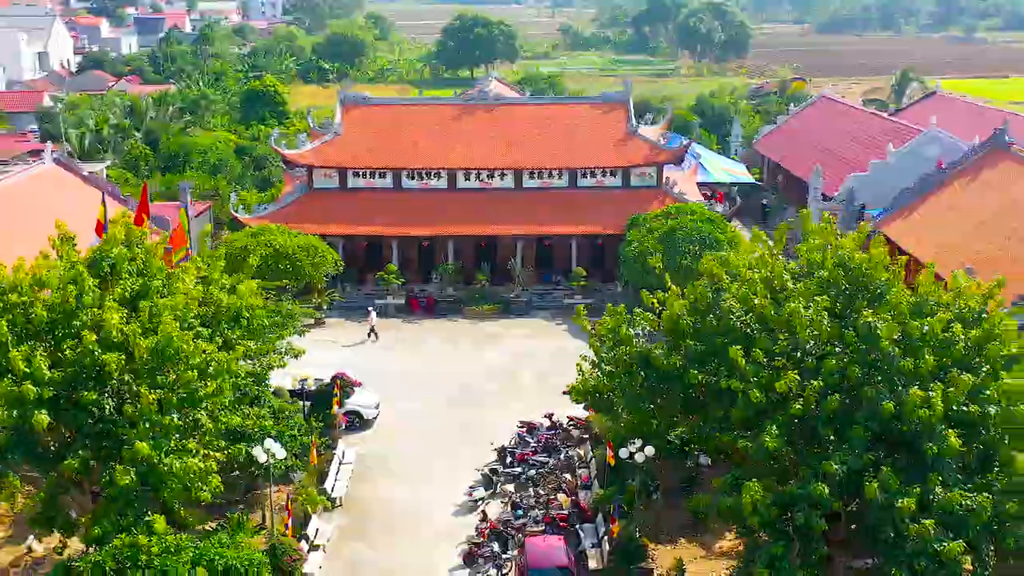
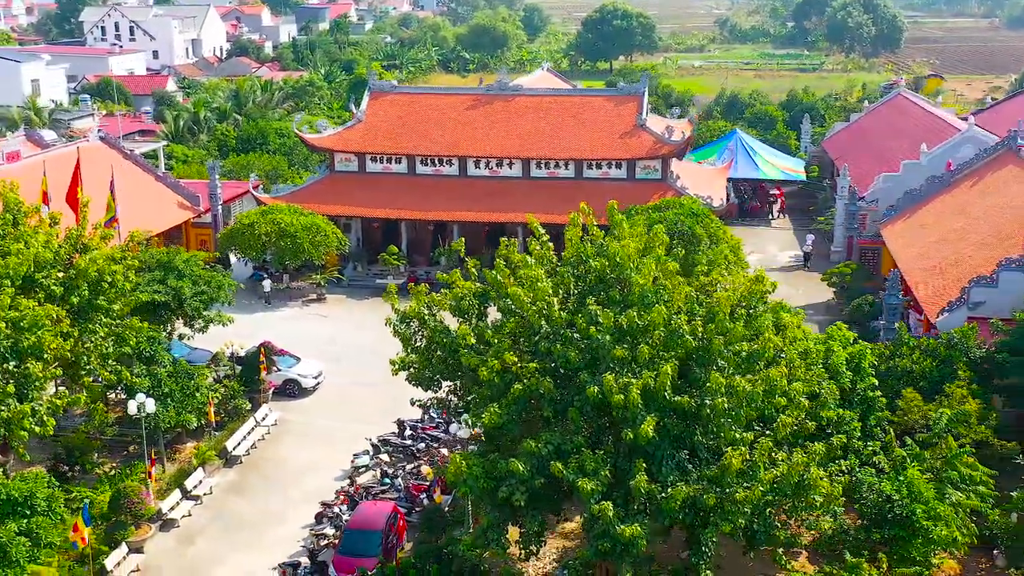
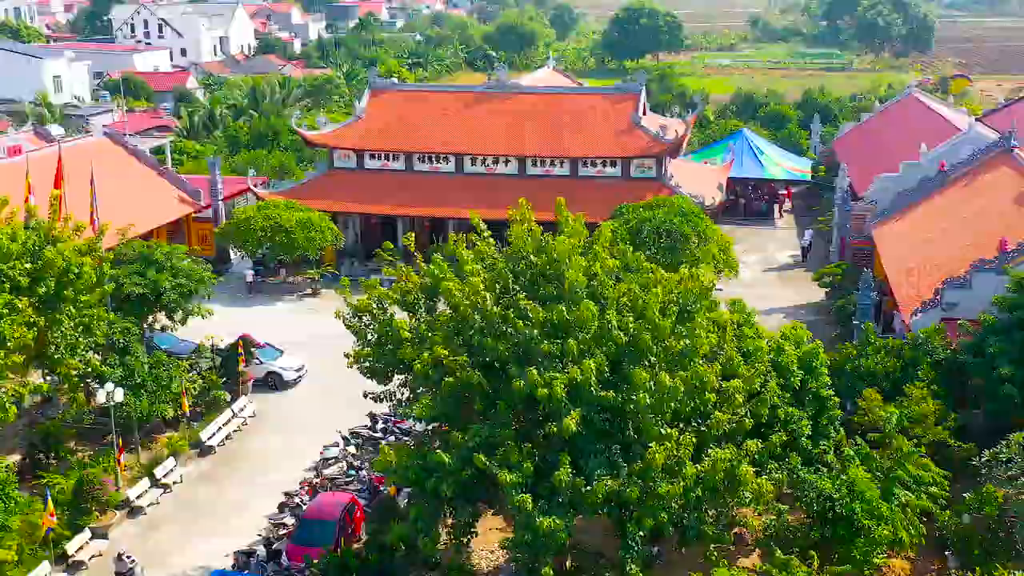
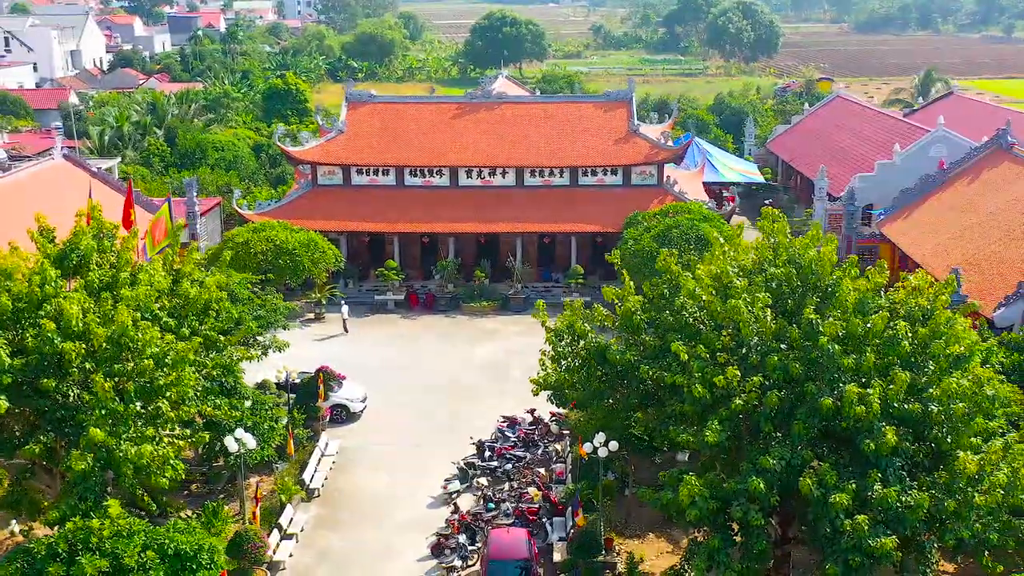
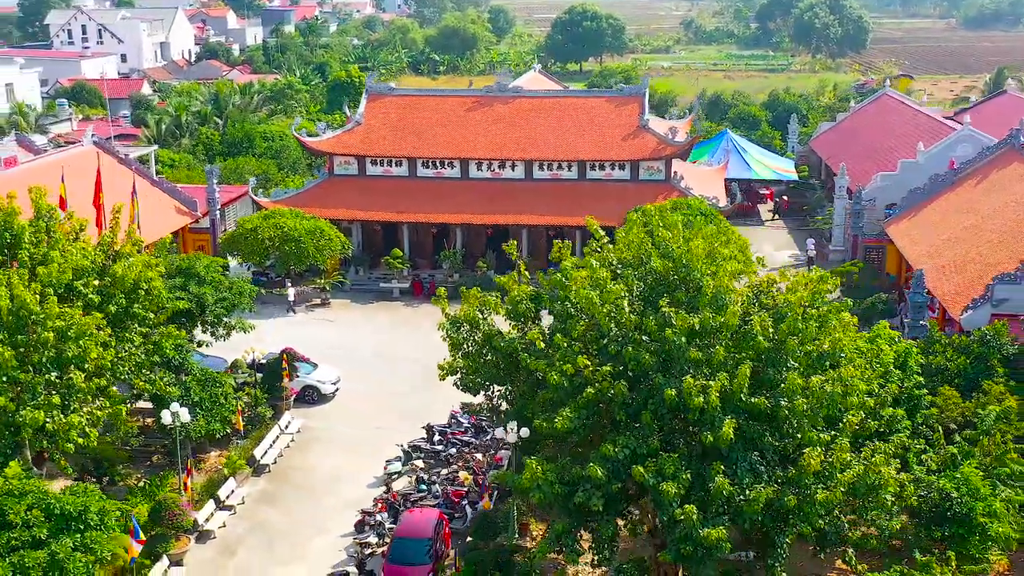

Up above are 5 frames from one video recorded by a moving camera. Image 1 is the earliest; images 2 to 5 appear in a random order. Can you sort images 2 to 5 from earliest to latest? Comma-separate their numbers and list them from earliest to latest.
4, 5, 2, 3
